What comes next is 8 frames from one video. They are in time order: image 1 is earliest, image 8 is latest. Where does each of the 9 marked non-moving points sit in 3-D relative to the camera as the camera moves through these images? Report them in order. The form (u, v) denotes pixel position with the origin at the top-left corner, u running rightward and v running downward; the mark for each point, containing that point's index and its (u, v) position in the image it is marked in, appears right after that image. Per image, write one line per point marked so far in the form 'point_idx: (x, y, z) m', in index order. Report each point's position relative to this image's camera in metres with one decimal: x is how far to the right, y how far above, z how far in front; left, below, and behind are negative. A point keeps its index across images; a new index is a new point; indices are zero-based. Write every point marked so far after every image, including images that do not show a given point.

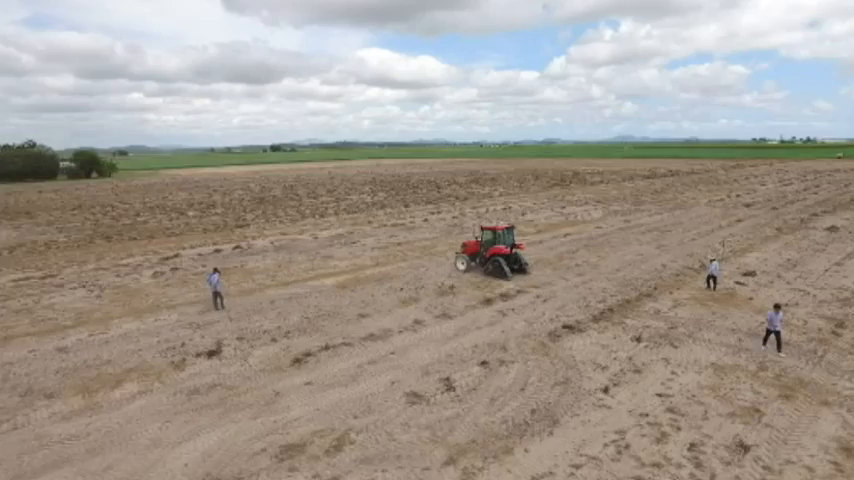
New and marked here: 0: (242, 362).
0: (-4.9, -3.2, +14.4) m
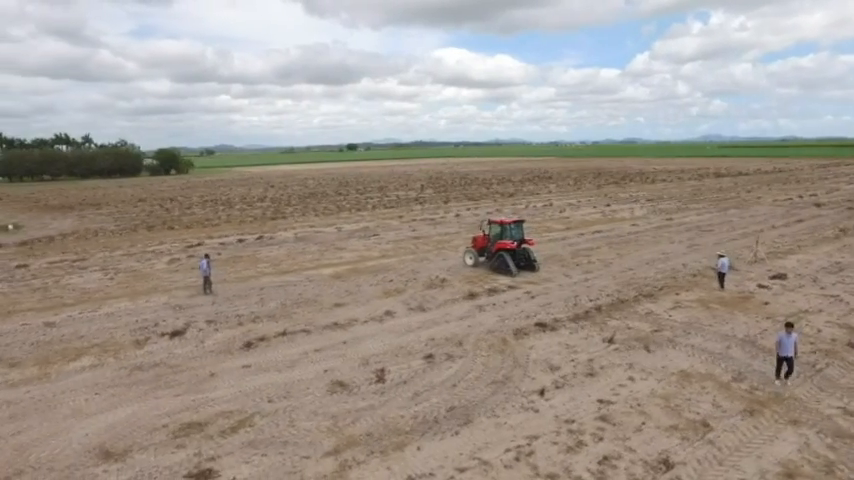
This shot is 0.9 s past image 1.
0: (-6.1, -2.8, +14.6) m
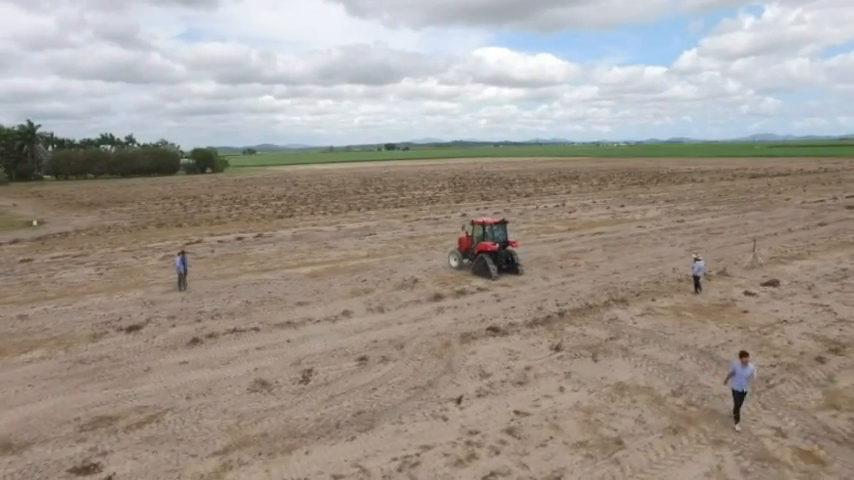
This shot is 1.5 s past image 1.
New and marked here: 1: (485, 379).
0: (-7.6, -2.7, +14.8) m
1: (+1.2, -3.0, +11.8) m
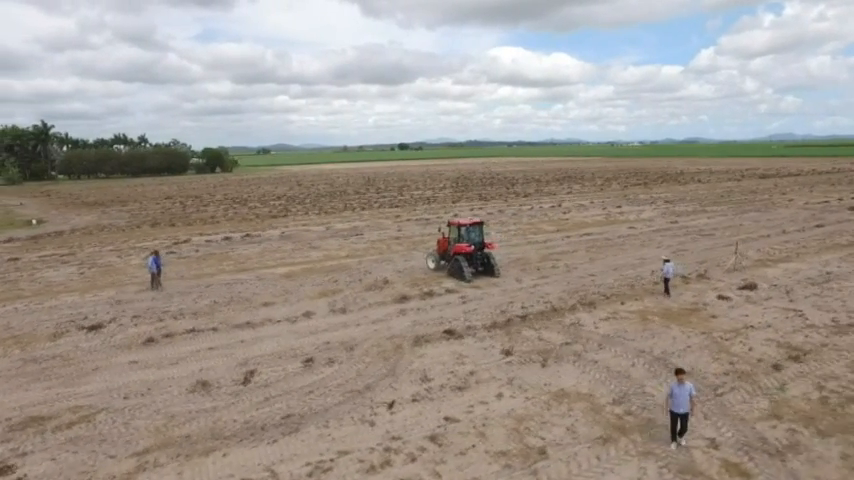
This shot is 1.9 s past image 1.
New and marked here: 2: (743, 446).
0: (-8.7, -2.7, +14.8) m
1: (-0.1, -3.0, +11.5) m
2: (+5.2, -3.4, +9.0) m
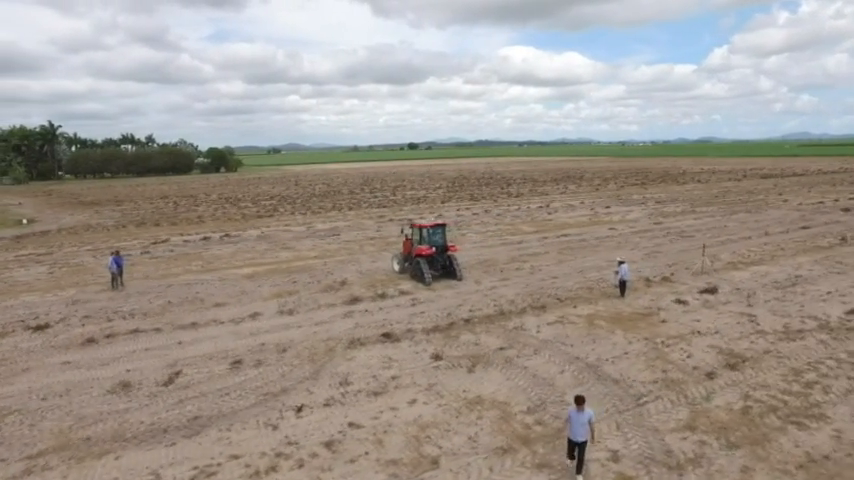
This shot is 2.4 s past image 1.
0: (-10.3, -2.7, +14.9) m
1: (-1.7, -3.0, +11.3) m
2: (+3.4, -3.5, +8.7) m
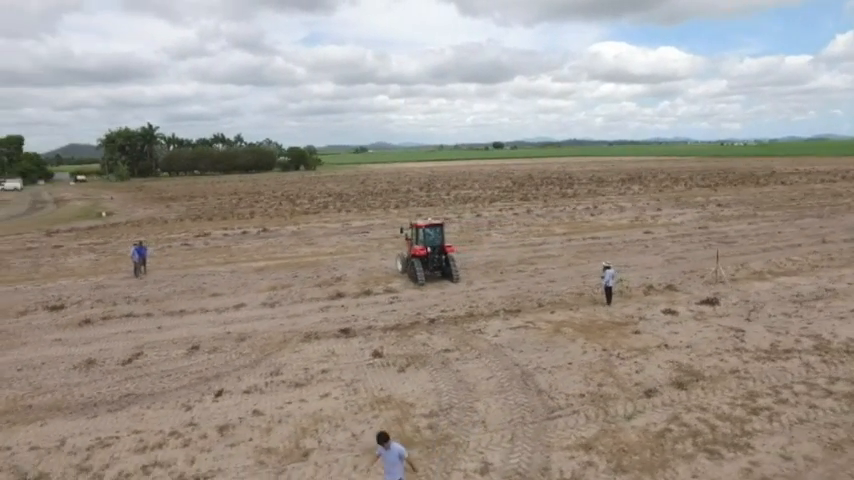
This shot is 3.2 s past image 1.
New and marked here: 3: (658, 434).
0: (-11.2, -2.4, +16.6) m
1: (-3.3, -3.0, +11.7) m
2: (+1.3, -3.5, +8.3) m
3: (+3.8, -3.2, +9.1) m
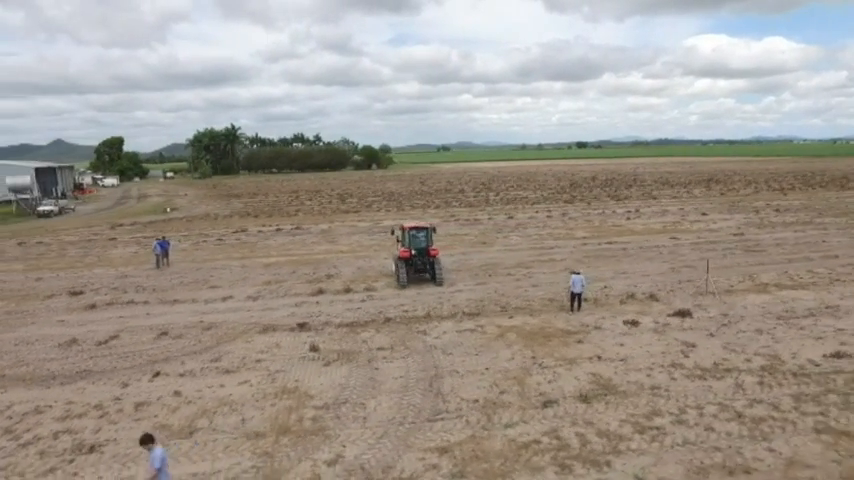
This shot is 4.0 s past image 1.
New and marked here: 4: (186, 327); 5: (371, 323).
0: (-12.1, -2.1, +18.8) m
1: (-5.1, -2.9, +12.7) m
2: (-1.0, -3.6, +8.6) m
3: (+1.6, -3.4, +9.1) m
4: (-6.7, -2.5, +15.4) m
5: (-1.5, -2.3, +15.3) m
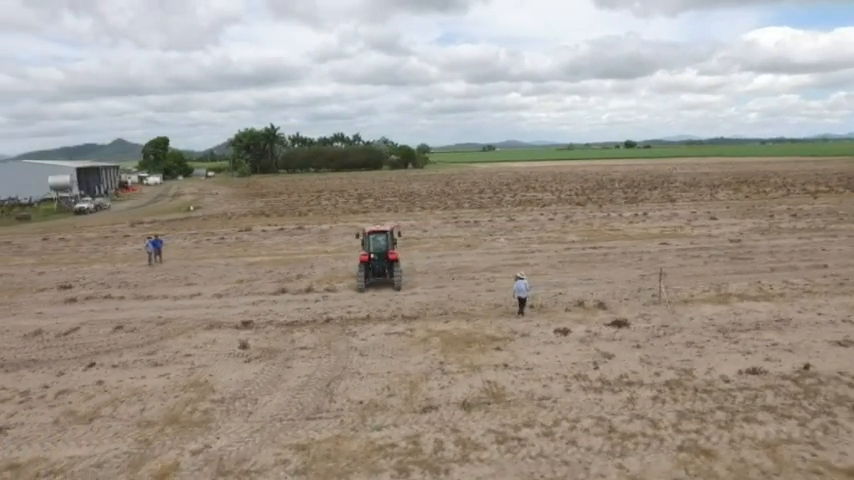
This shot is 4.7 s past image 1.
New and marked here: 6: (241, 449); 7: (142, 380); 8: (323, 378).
0: (-13.5, -2.0, +20.3) m
1: (-7.1, -2.9, +13.6) m
2: (-3.5, -3.7, +9.1) m
3: (-0.8, -3.5, +9.3) m
4: (-8.5, -2.5, +16.4) m
5: (-3.3, -2.4, +15.8) m
6: (-3.2, -3.6, +9.3) m
7: (-6.3, -3.2, +12.2) m
8: (-2.2, -3.1, +12.0) m
